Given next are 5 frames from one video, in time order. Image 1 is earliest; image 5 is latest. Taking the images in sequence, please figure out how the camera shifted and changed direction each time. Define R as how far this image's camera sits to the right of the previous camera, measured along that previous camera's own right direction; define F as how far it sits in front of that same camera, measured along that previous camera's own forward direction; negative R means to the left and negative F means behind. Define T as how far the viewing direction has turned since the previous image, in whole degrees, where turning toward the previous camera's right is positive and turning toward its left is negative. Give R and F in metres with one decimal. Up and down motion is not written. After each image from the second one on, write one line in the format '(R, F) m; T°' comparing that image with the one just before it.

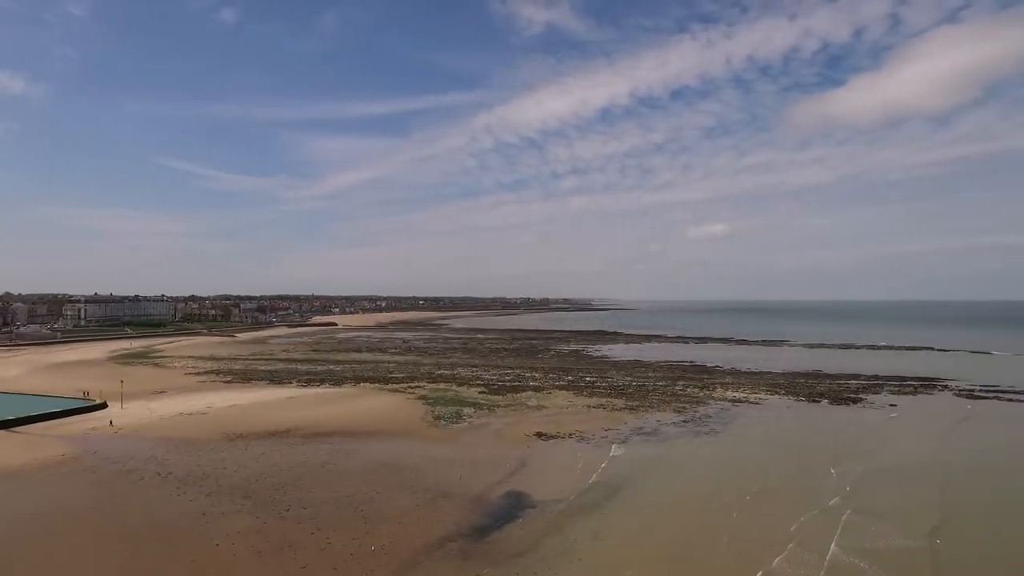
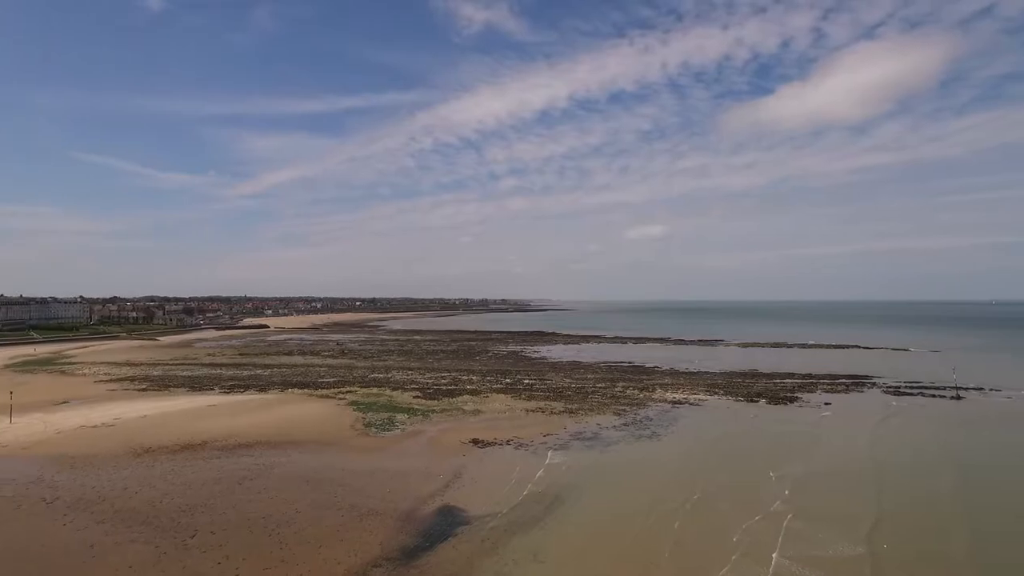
(+0.1, +0.7) m; +6°
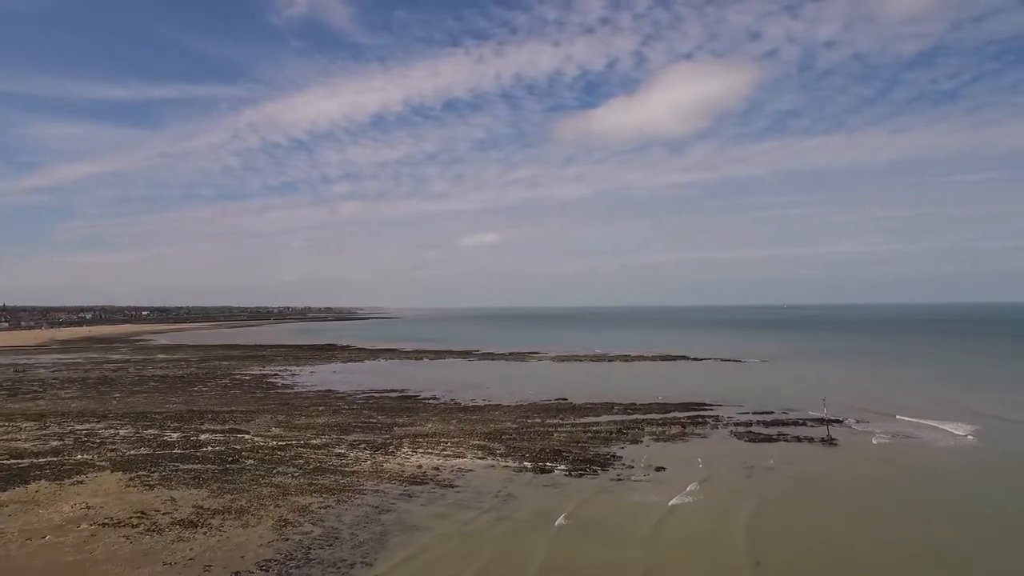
(+4.4, +8.7) m; +15°
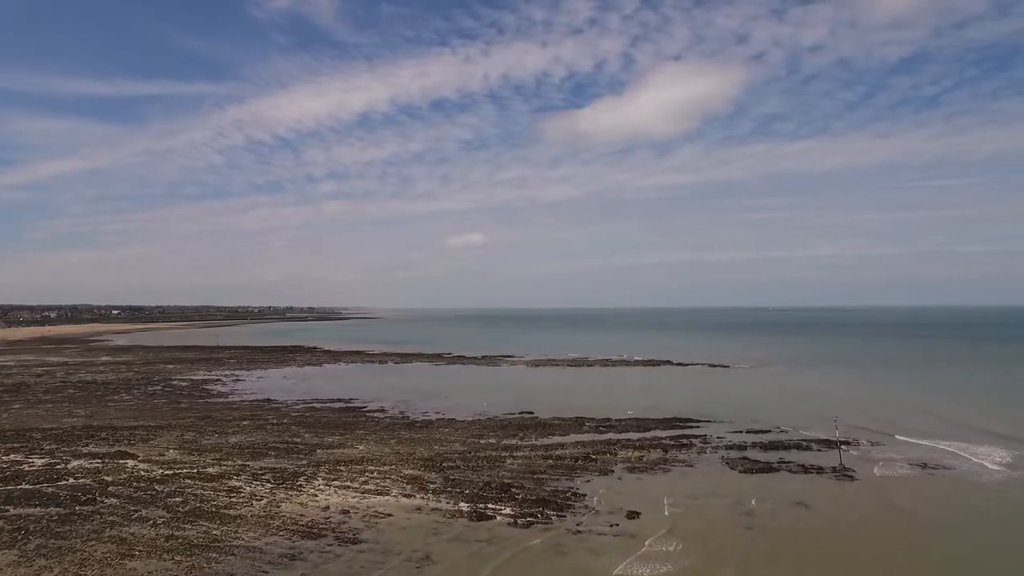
(+0.9, +2.8) m; +1°
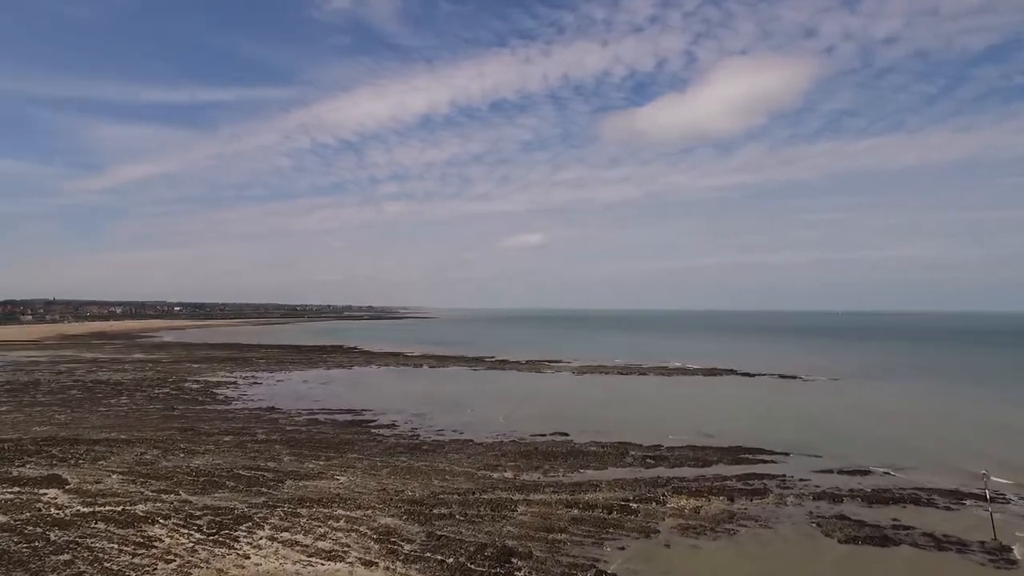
(+0.6, +3.0) m; -5°
